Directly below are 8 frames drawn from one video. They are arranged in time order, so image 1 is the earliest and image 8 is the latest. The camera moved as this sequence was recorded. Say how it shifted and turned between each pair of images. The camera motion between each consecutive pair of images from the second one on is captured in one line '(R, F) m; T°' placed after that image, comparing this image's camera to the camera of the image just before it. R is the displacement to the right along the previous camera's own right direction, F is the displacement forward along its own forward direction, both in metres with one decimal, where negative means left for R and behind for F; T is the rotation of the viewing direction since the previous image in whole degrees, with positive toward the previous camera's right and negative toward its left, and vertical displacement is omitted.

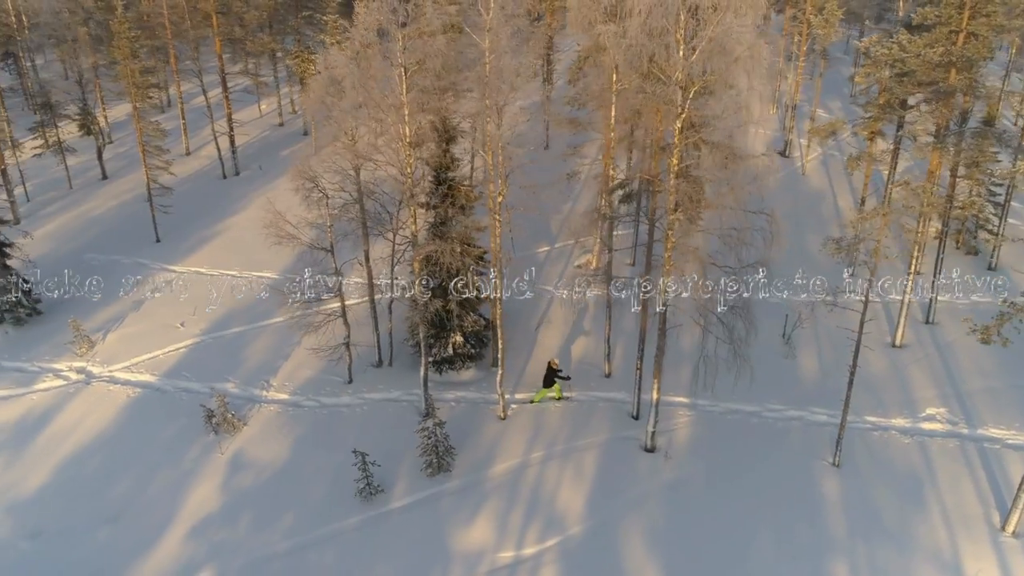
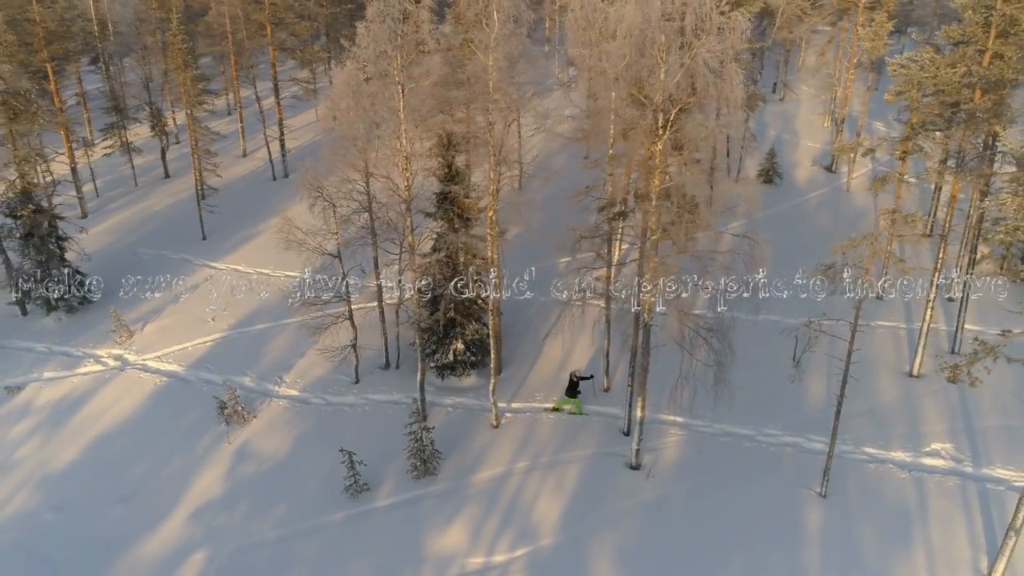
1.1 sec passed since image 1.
(+1.7, -0.2) m; -6°
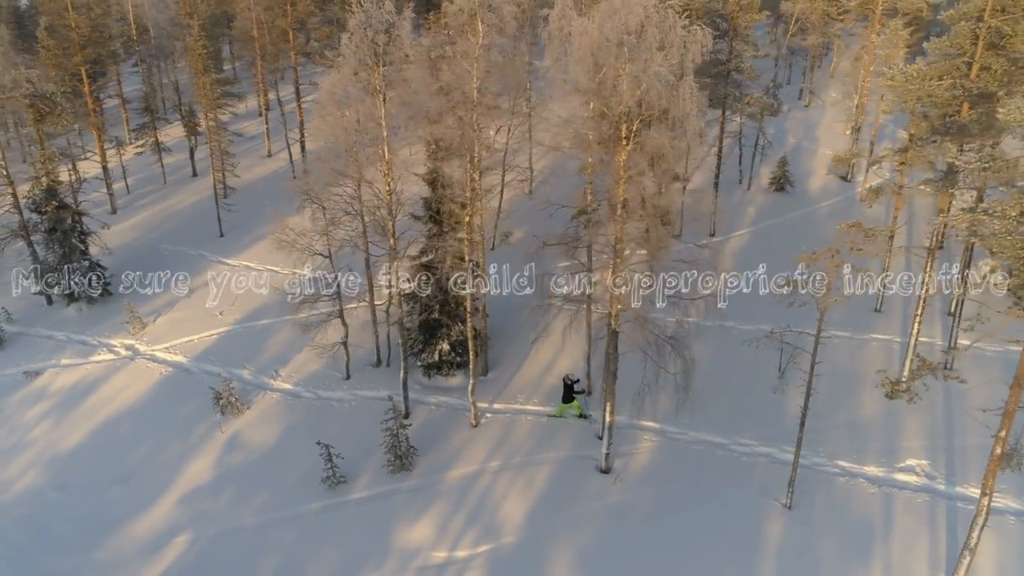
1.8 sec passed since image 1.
(+1.4, -0.3) m; -4°
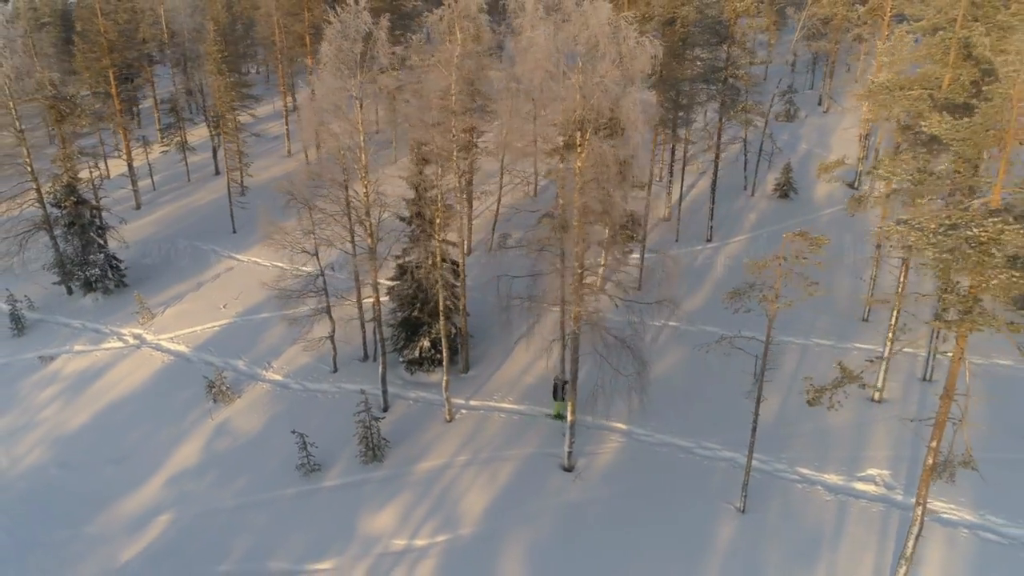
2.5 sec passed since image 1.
(+1.6, -0.4) m; -3°
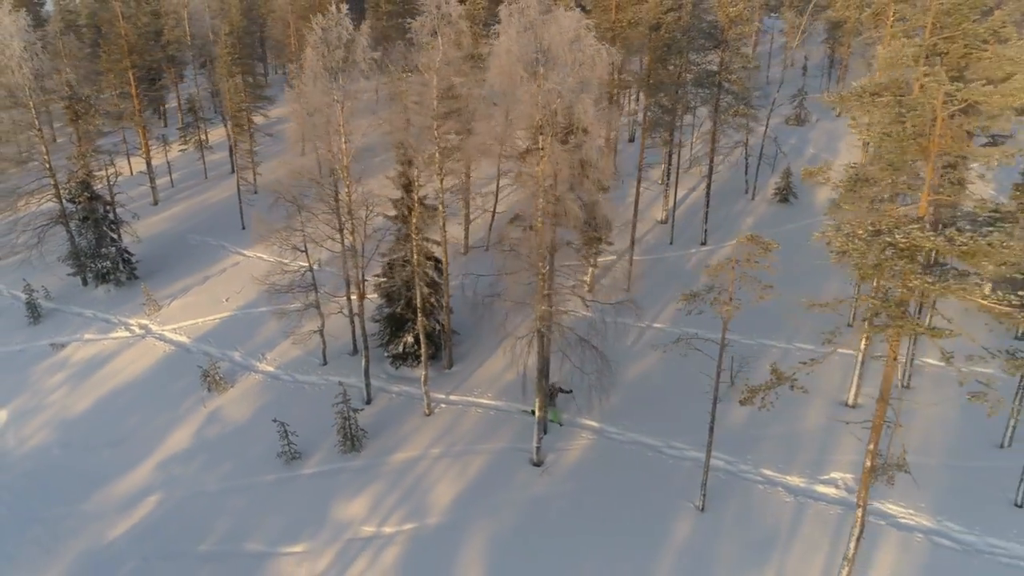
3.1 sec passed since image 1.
(+1.3, -0.4) m; -3°
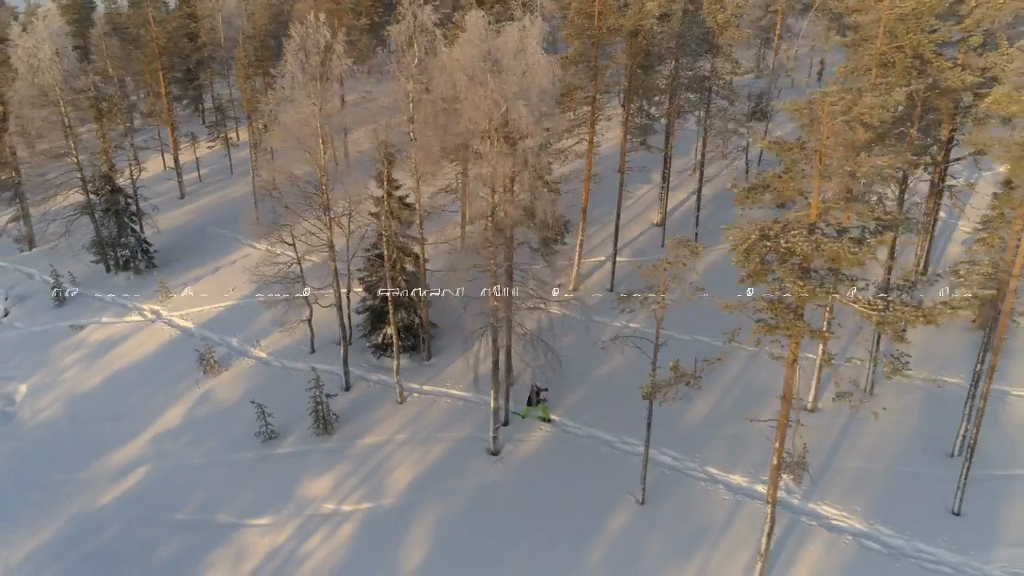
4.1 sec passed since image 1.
(+2.0, -0.6) m; -4°
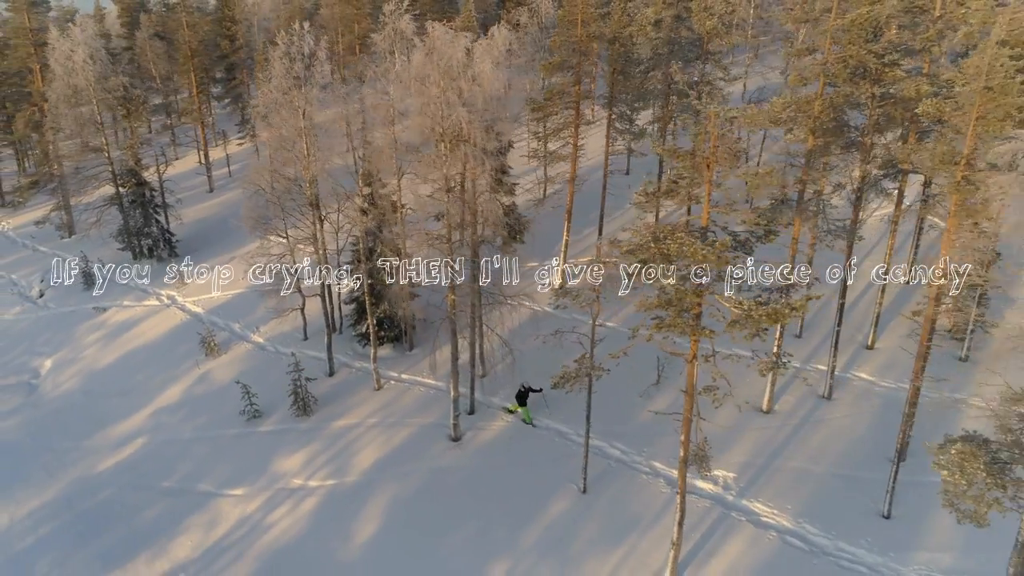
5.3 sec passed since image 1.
(+2.1, -0.7) m; -4°
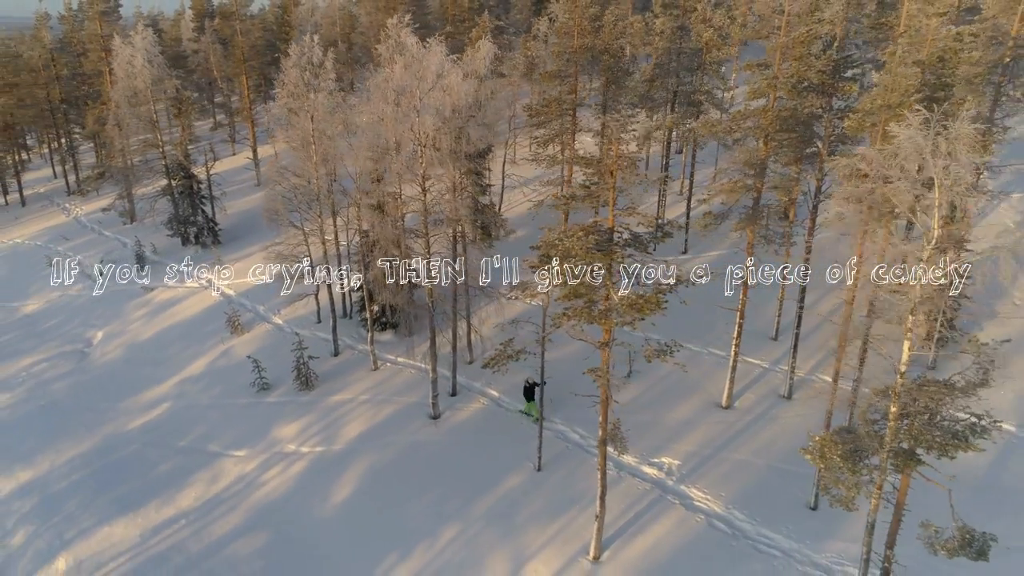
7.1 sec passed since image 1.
(+2.3, -1.3) m; -6°
